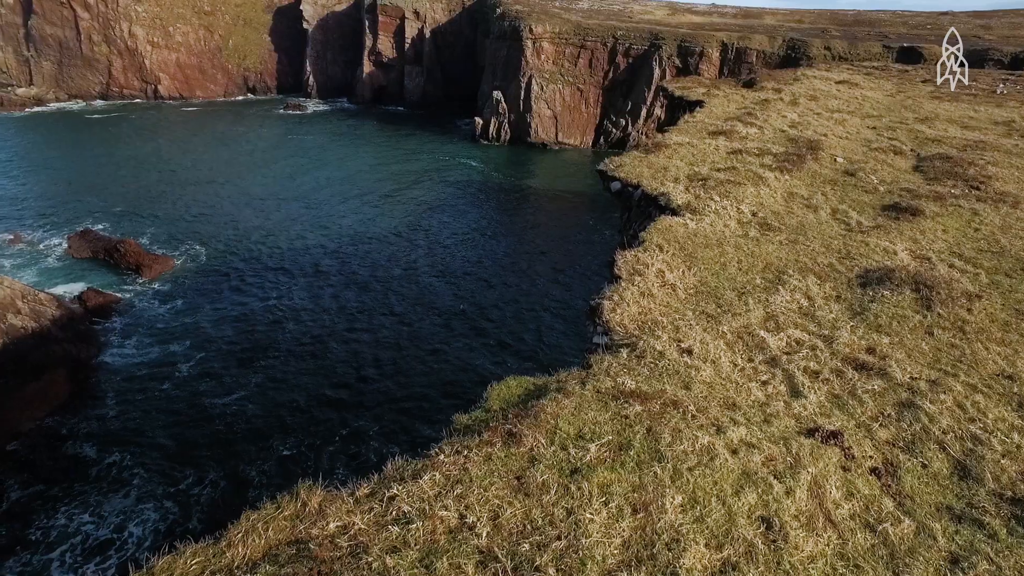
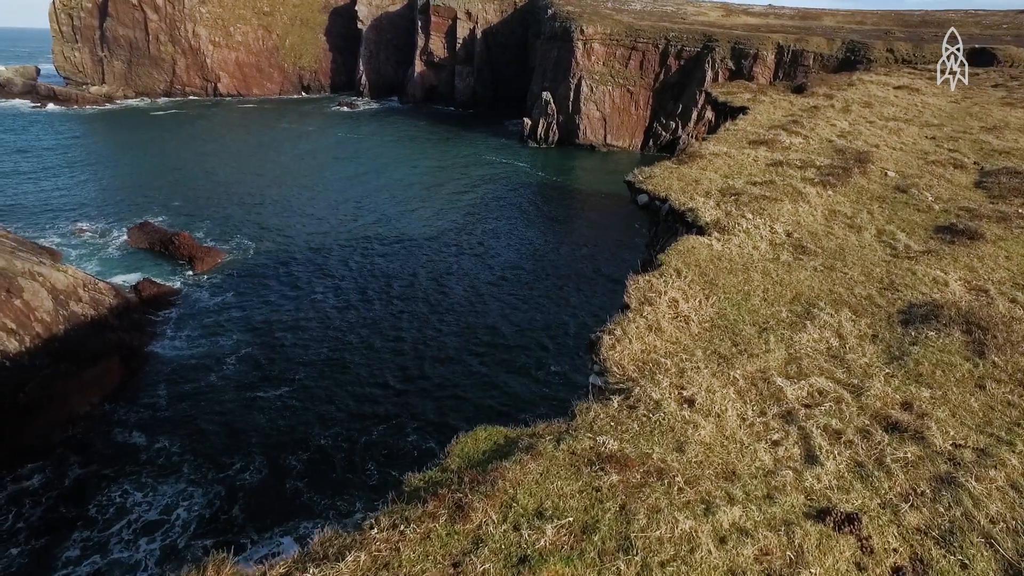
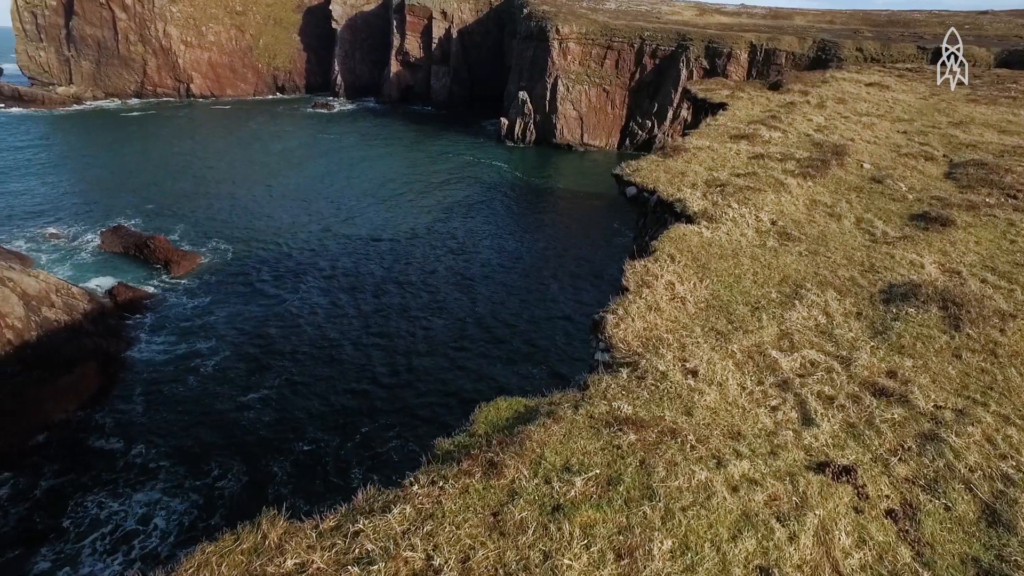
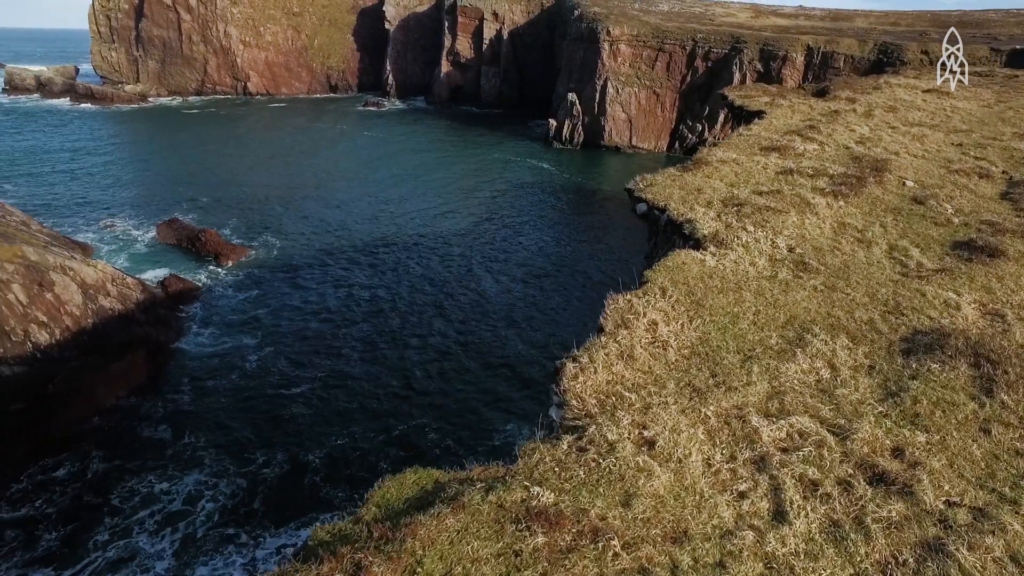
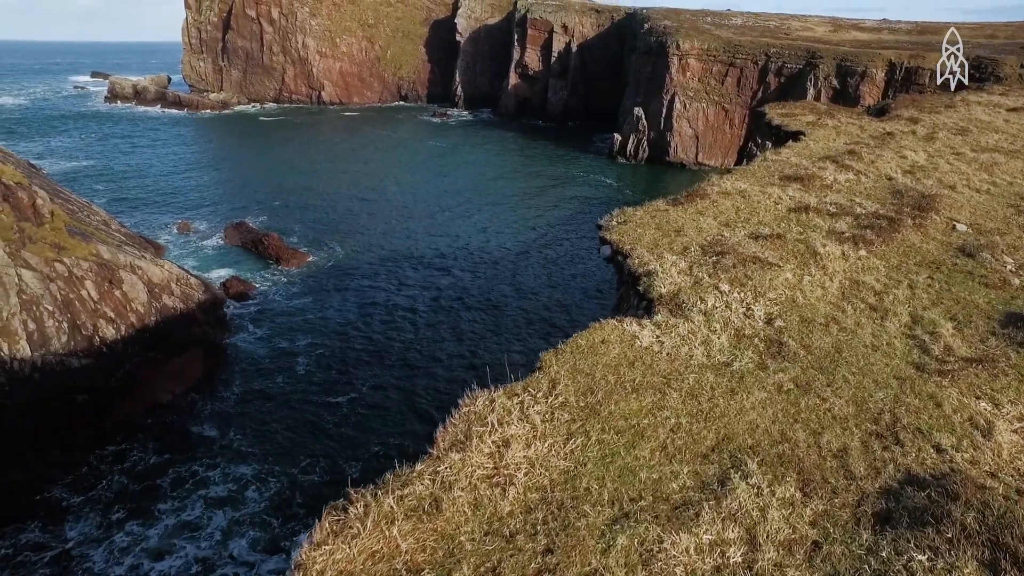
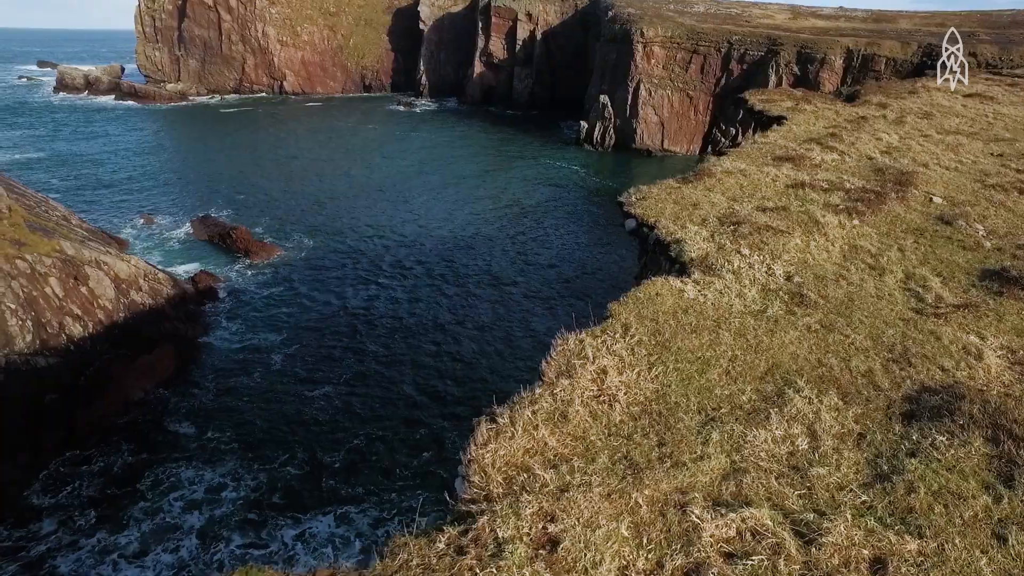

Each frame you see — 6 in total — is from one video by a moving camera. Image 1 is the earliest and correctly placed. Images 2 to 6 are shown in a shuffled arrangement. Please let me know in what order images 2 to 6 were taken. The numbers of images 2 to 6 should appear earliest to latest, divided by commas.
3, 2, 4, 6, 5
